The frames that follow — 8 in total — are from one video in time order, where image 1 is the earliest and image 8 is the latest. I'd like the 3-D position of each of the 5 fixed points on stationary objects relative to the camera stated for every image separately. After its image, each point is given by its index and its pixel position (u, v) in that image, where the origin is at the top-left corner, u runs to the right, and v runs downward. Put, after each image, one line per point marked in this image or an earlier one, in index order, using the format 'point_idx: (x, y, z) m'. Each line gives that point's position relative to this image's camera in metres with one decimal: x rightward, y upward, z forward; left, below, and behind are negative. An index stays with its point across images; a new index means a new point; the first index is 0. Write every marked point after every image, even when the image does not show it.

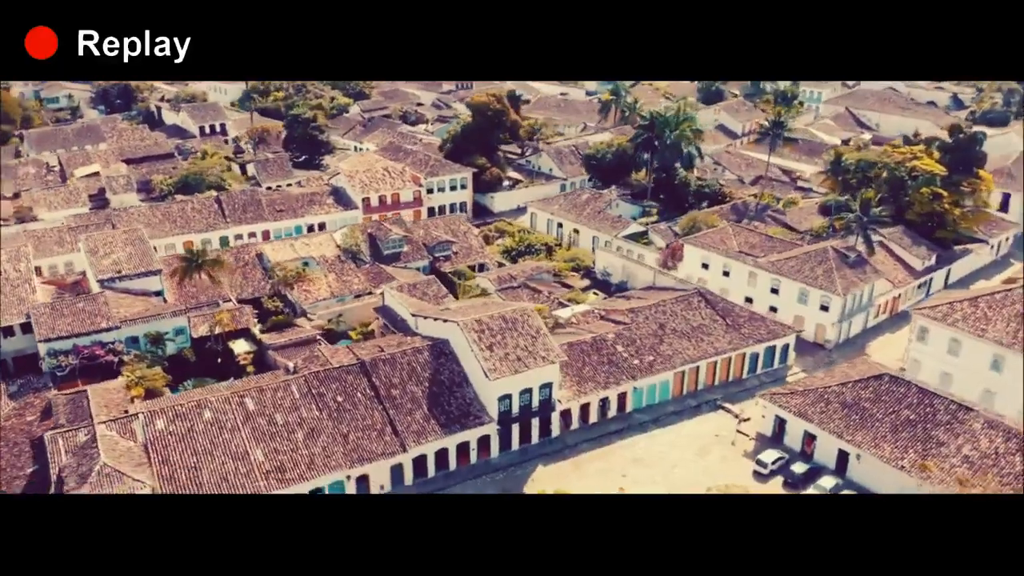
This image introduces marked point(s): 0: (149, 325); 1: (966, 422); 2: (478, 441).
0: (-6.4, -0.6, +15.1) m
1: (+6.5, -1.9, +12.4) m
2: (-0.5, -2.4, +13.4) m
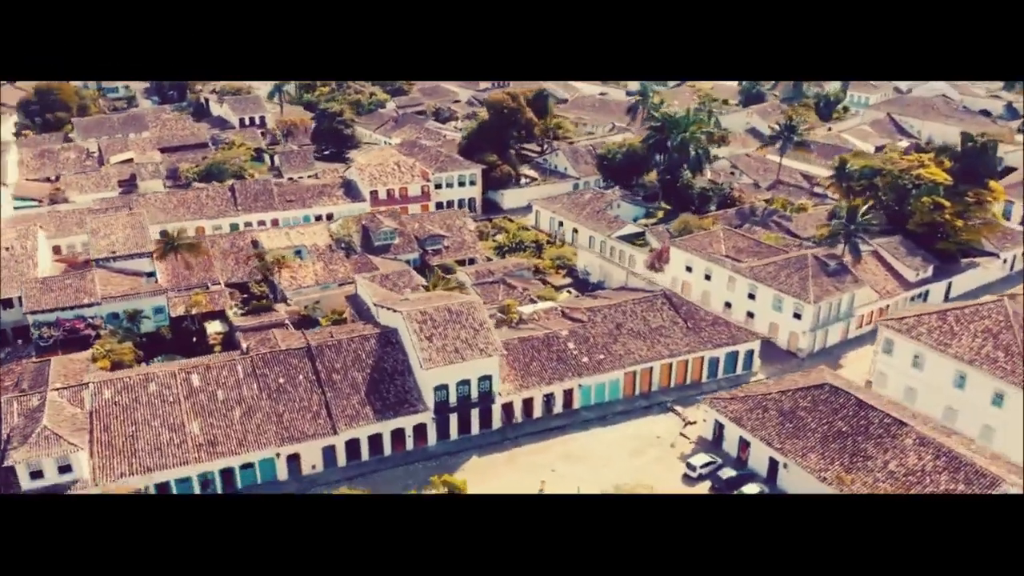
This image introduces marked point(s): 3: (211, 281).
0: (-7.1, -0.3, +16.0) m
1: (+5.4, -2.1, +12.1) m
2: (-1.6, -2.2, +13.7) m
3: (-6.2, +0.1, +18.0) m
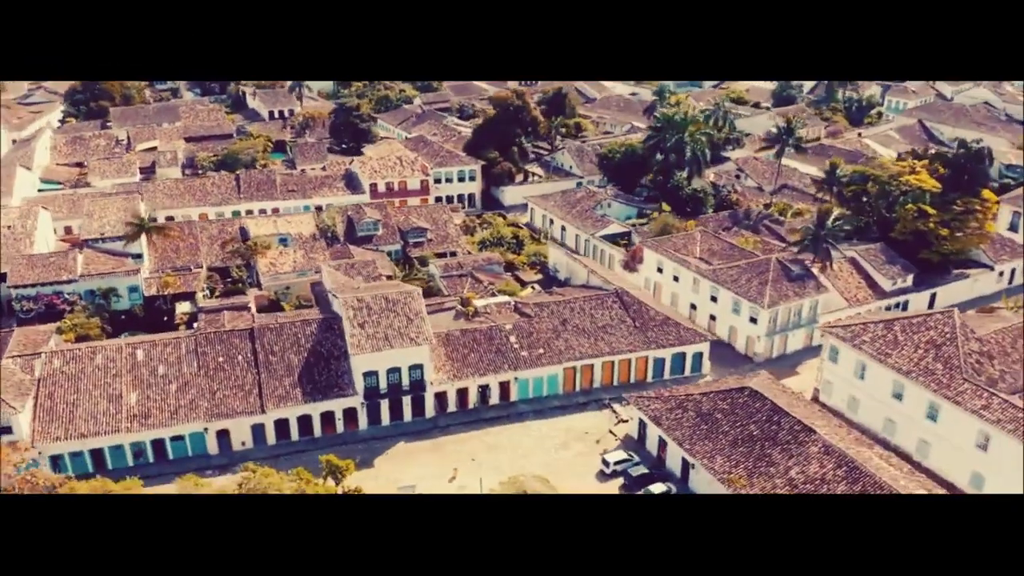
0: (-8.0, +0.1, +17.0) m
1: (+4.0, -2.1, +11.9) m
2: (-2.8, -2.0, +14.1) m
3: (-6.9, +0.5, +18.8) m
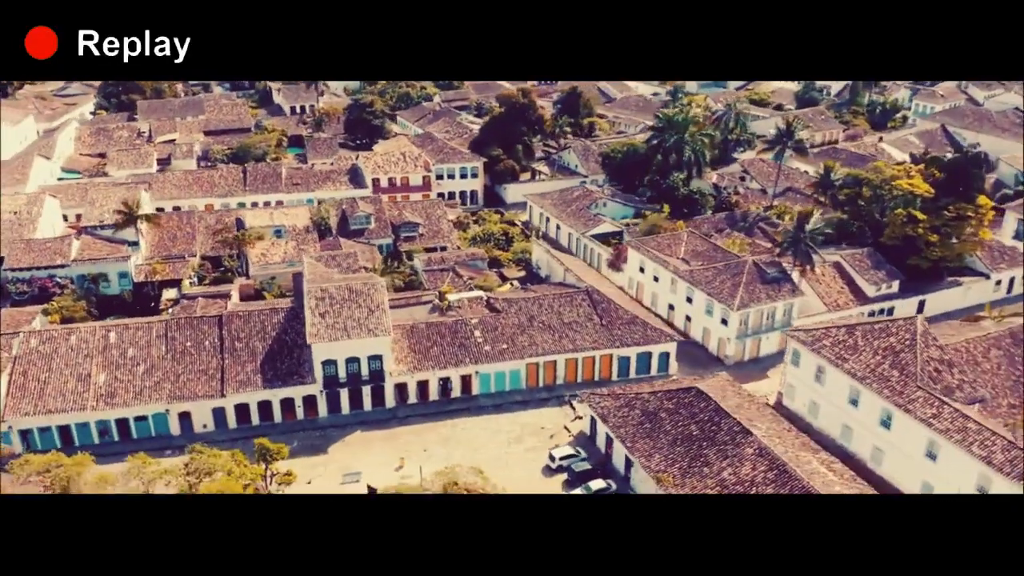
0: (-8.5, +0.4, +17.6) m
1: (+3.1, -2.1, +11.8) m
2: (-3.5, -1.9, +14.5) m
3: (-7.2, +0.8, +19.4) m
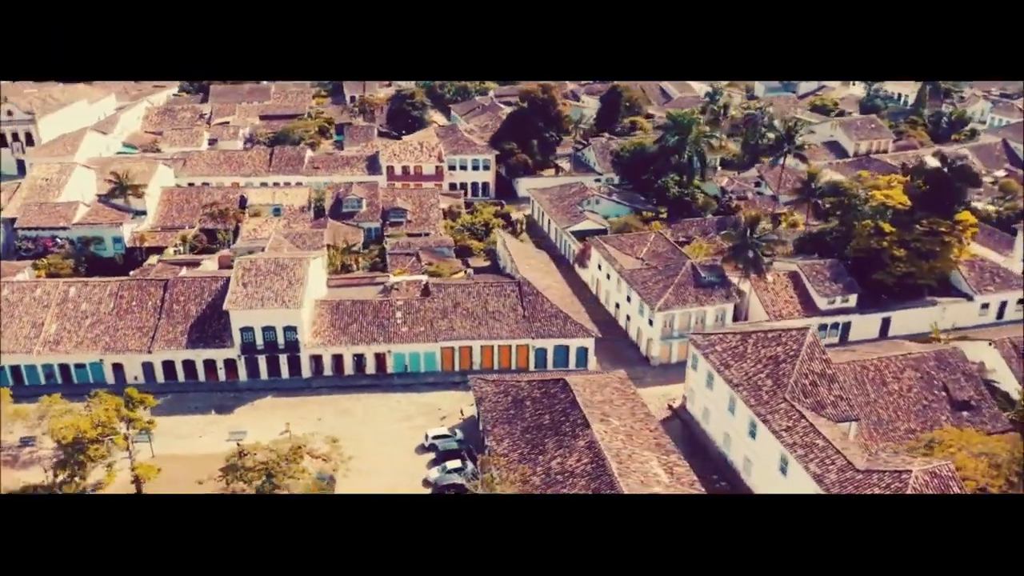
0: (-9.4, +1.3, +19.5) m
1: (+0.9, -2.1, +11.9) m
2: (-5.2, -1.3, +15.6) m
3: (-7.9, +1.5, +21.0) m
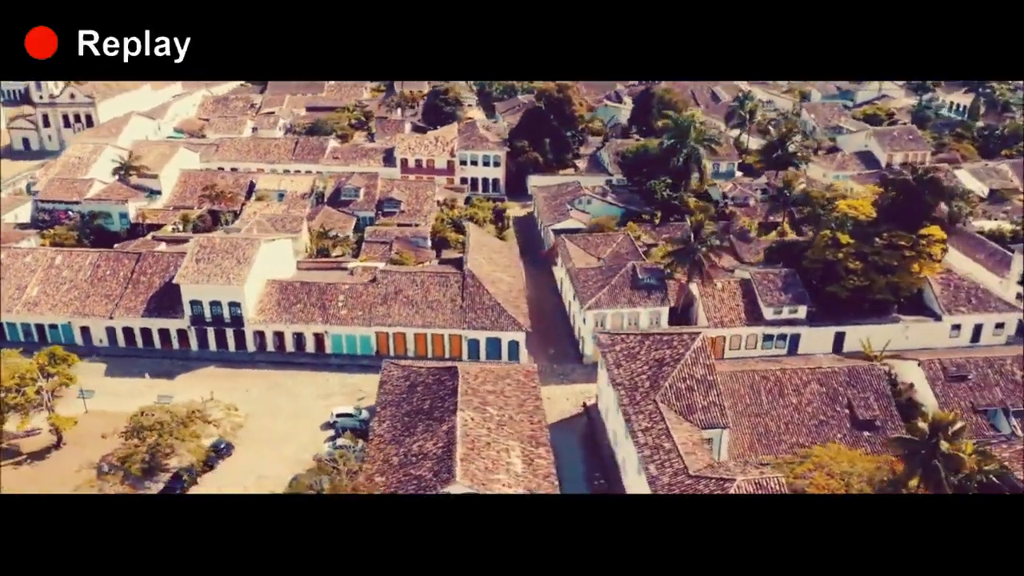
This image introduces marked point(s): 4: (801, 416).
0: (-9.9, +2.0, +21.1) m
1: (-1.0, -1.9, +12.2) m
2: (-6.4, -0.8, +16.7) m
3: (-8.2, +2.2, +22.4) m
4: (+4.3, -1.9, +12.8) m
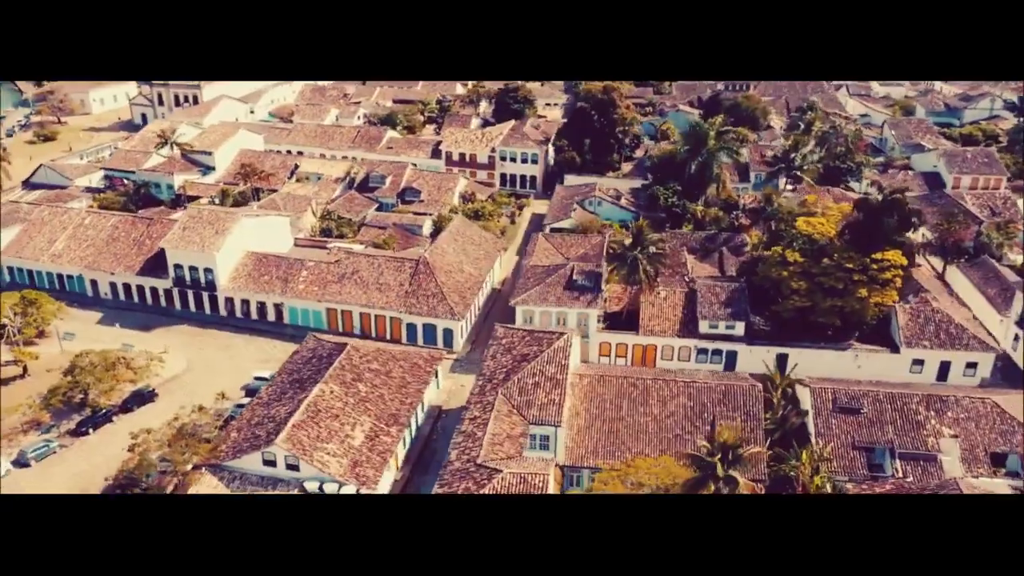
0: (-9.7, +3.0, +23.6) m
1: (-3.2, -1.6, +13.1) m
2: (-7.4, -0.1, +18.6) m
3: (-7.7, +3.0, +24.5) m
4: (+2.1, -2.0, +12.6) m
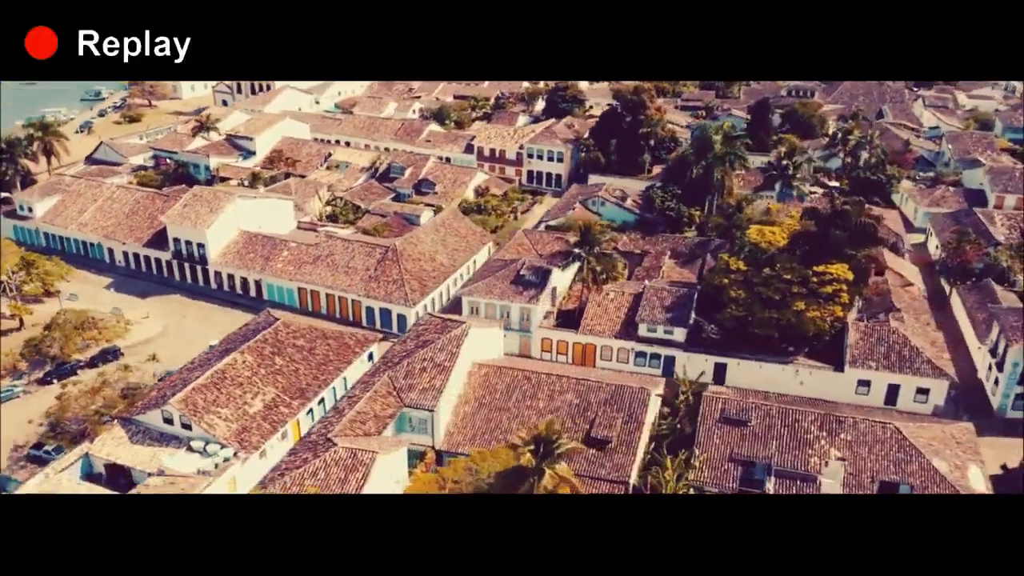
0: (-9.2, +3.8, +25.4) m
1: (-4.7, -1.2, +14.0) m
2: (-8.0, +0.6, +20.0) m
3: (-7.1, +3.6, +26.0) m
4: (+0.4, -2.0, +12.7) m
